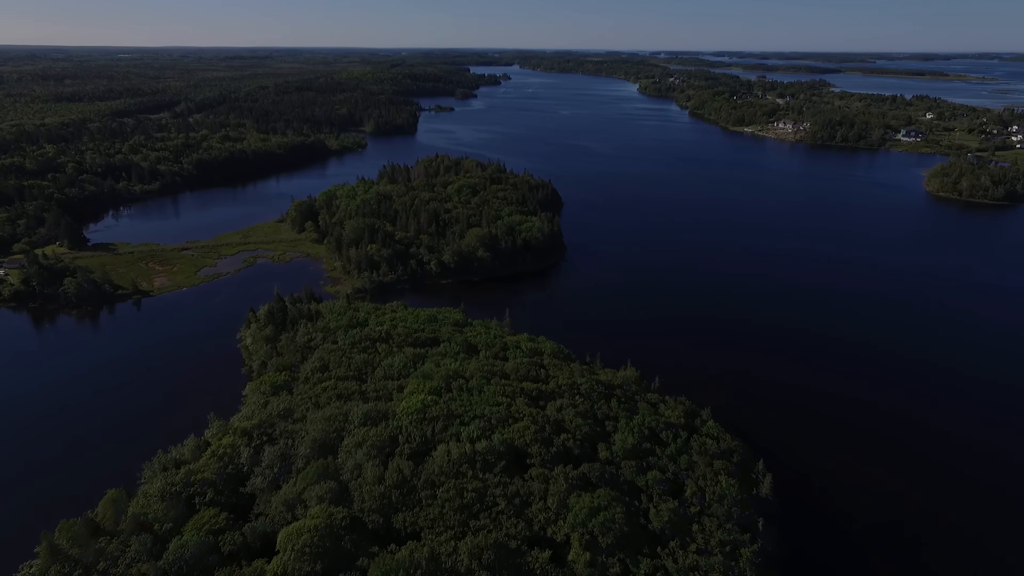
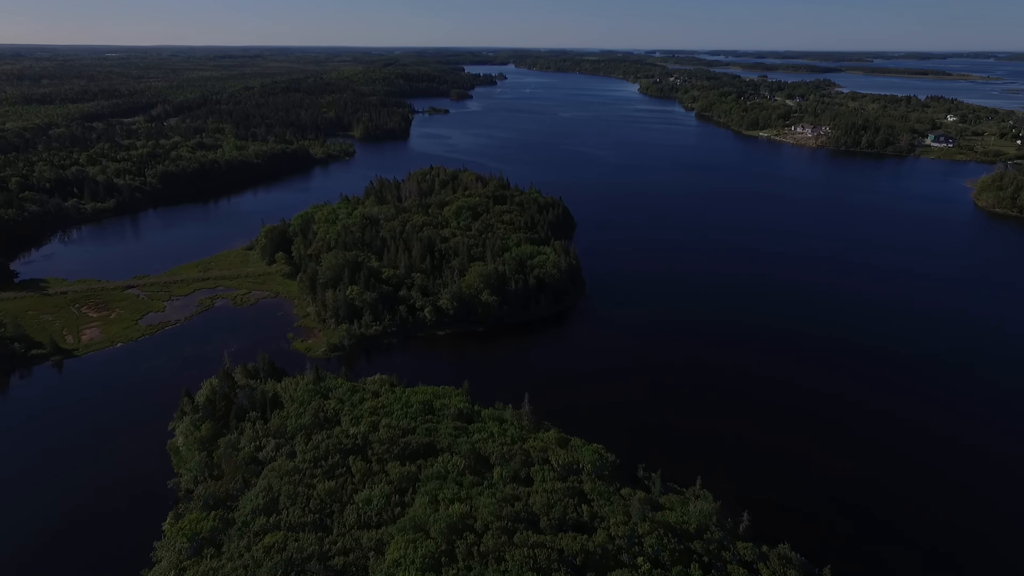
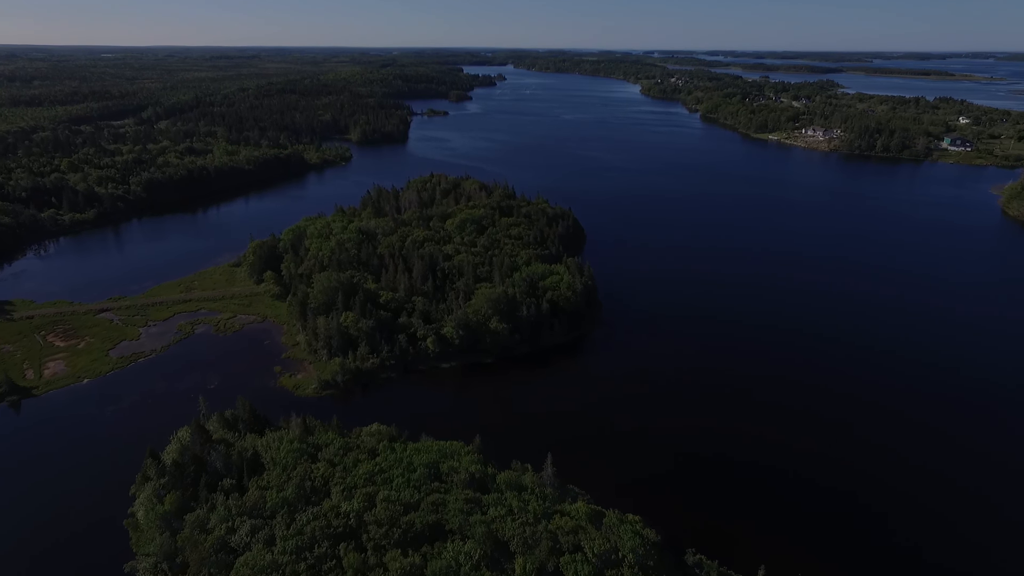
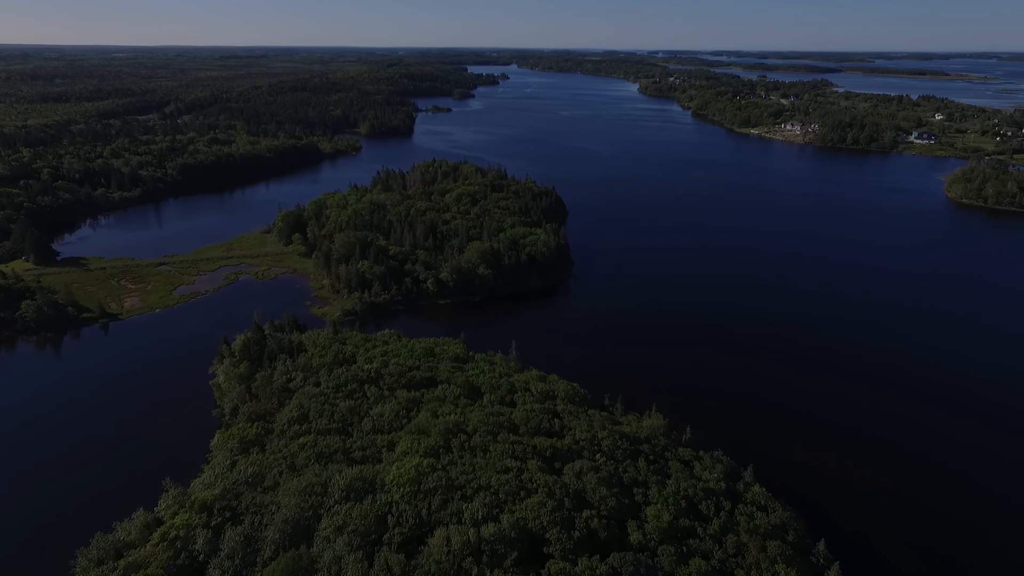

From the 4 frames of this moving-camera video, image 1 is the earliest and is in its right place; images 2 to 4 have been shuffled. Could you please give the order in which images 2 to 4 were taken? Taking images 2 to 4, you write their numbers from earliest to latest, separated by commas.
4, 2, 3
